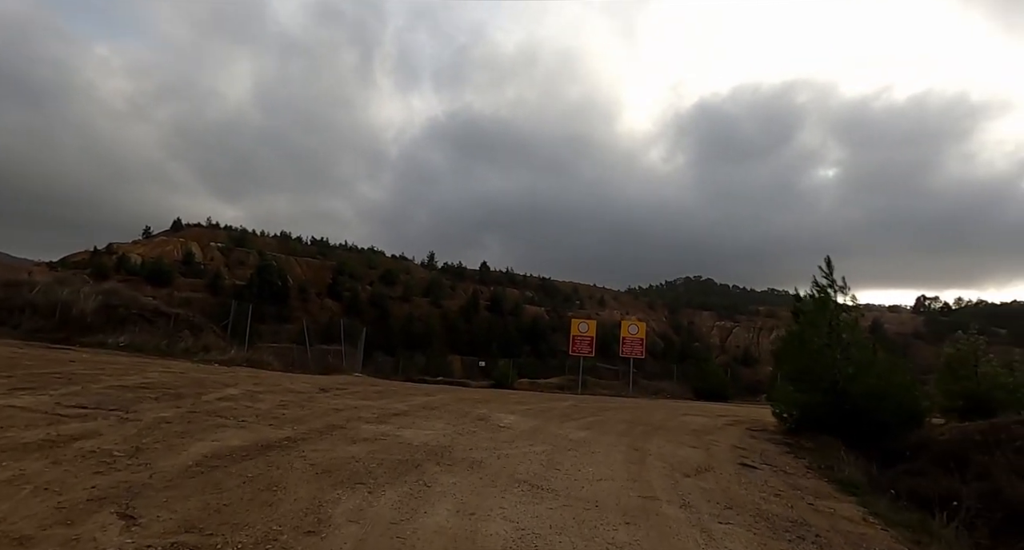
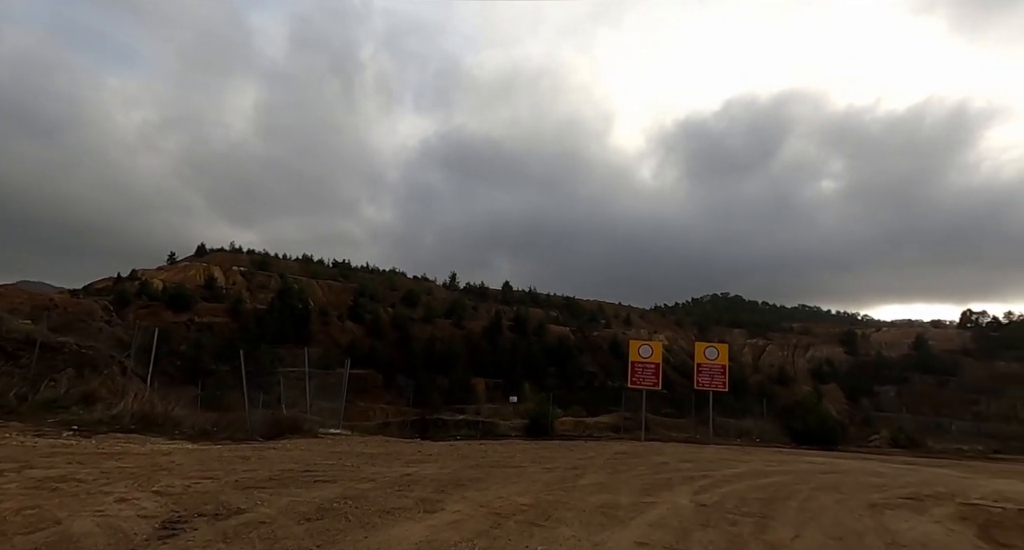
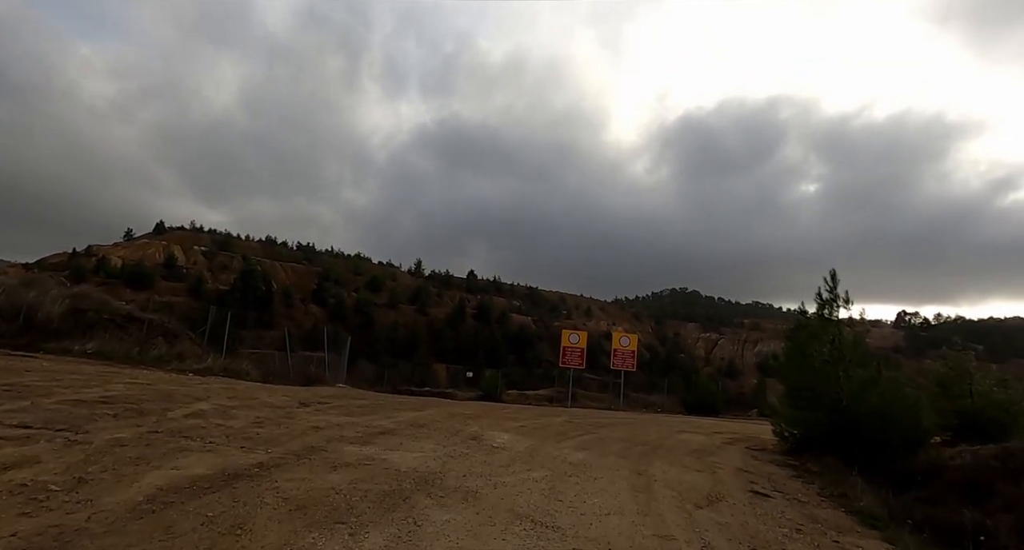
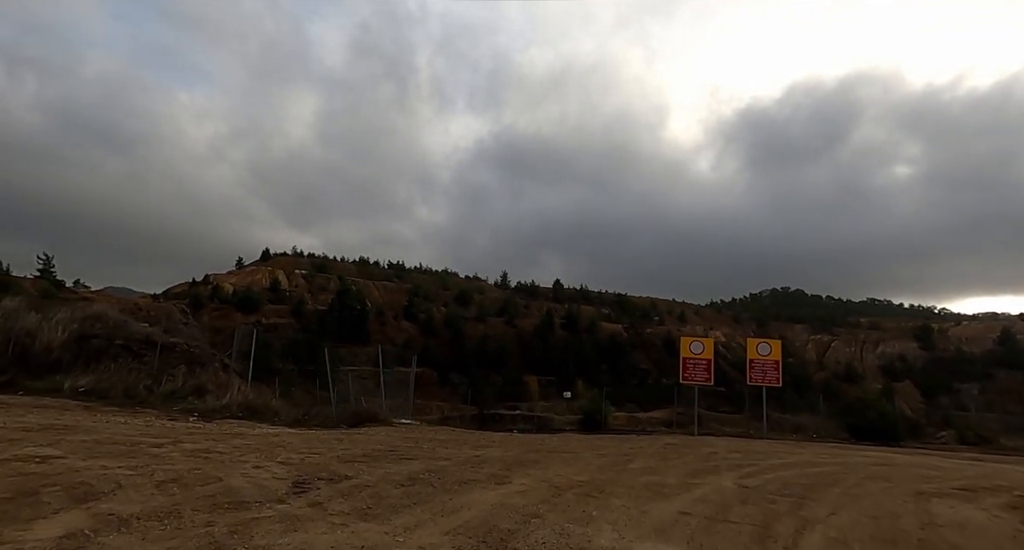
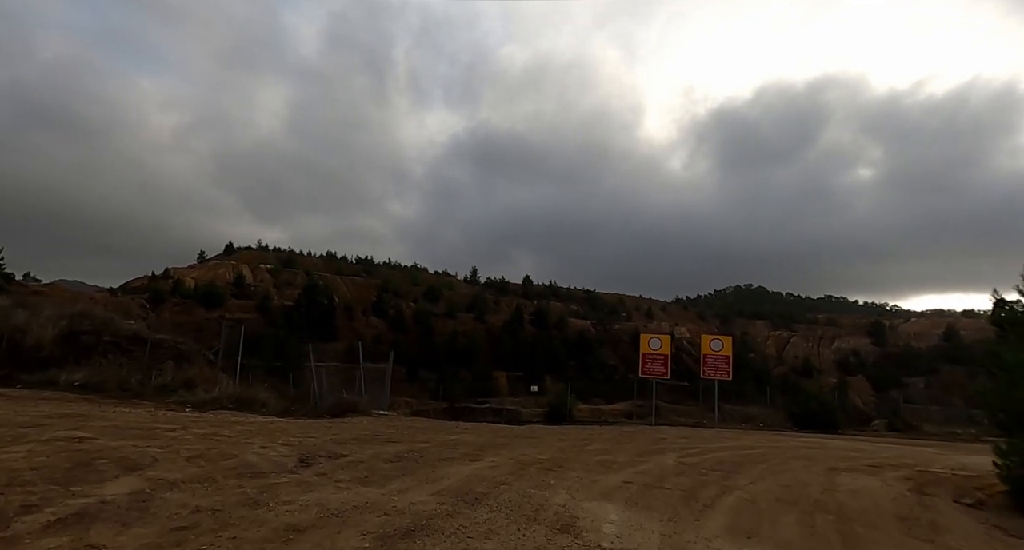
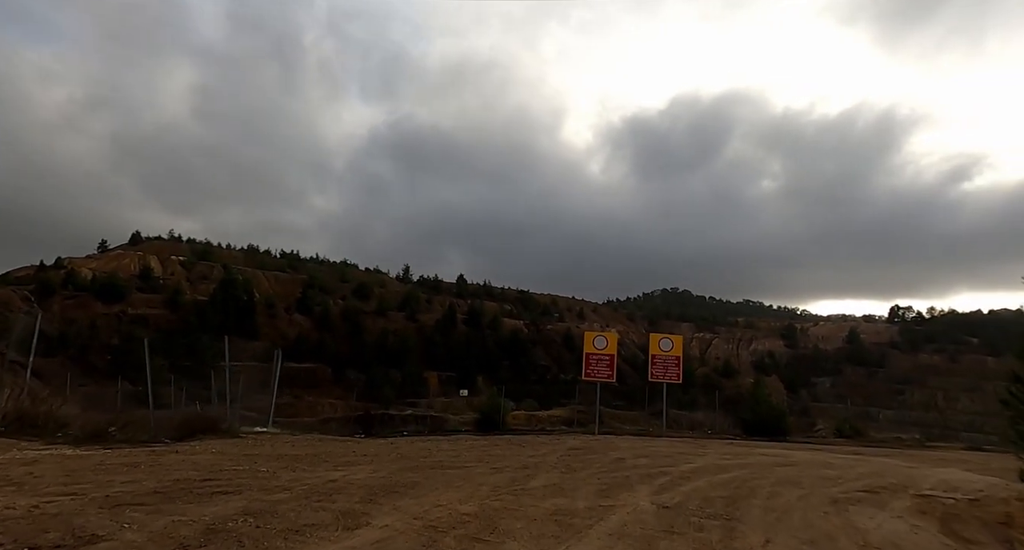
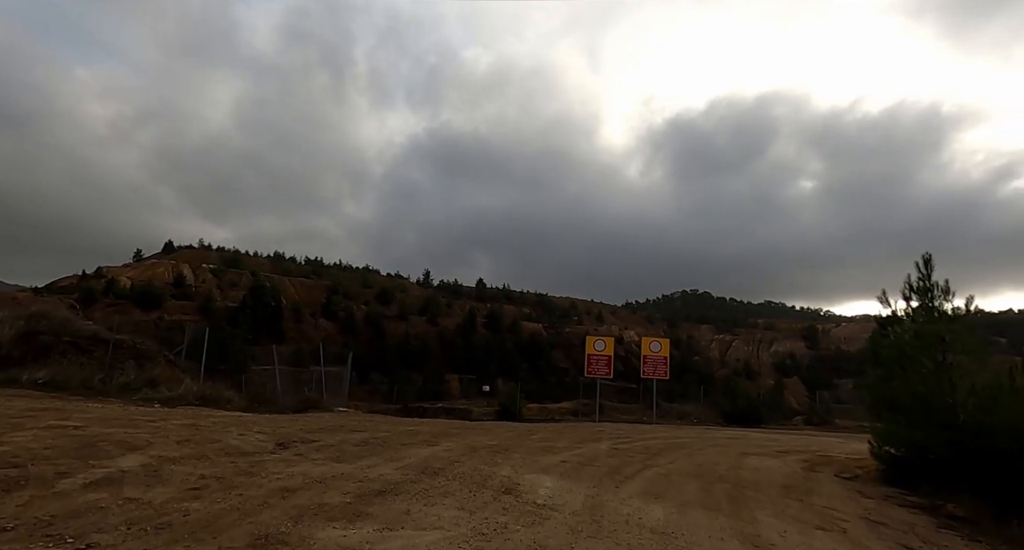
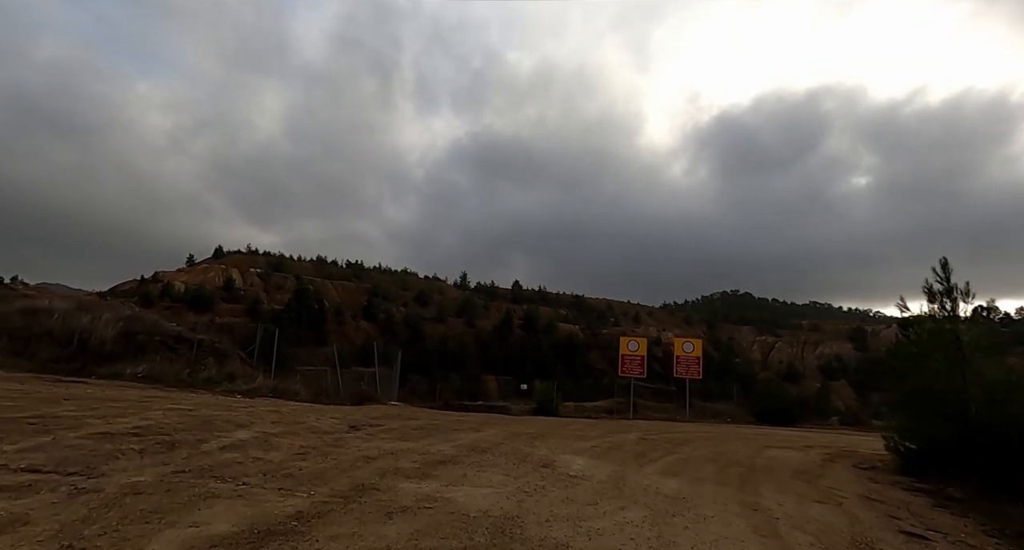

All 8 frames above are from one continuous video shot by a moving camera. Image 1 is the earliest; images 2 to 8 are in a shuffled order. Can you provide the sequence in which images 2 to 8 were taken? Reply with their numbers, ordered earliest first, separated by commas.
3, 8, 7, 5, 4, 2, 6
